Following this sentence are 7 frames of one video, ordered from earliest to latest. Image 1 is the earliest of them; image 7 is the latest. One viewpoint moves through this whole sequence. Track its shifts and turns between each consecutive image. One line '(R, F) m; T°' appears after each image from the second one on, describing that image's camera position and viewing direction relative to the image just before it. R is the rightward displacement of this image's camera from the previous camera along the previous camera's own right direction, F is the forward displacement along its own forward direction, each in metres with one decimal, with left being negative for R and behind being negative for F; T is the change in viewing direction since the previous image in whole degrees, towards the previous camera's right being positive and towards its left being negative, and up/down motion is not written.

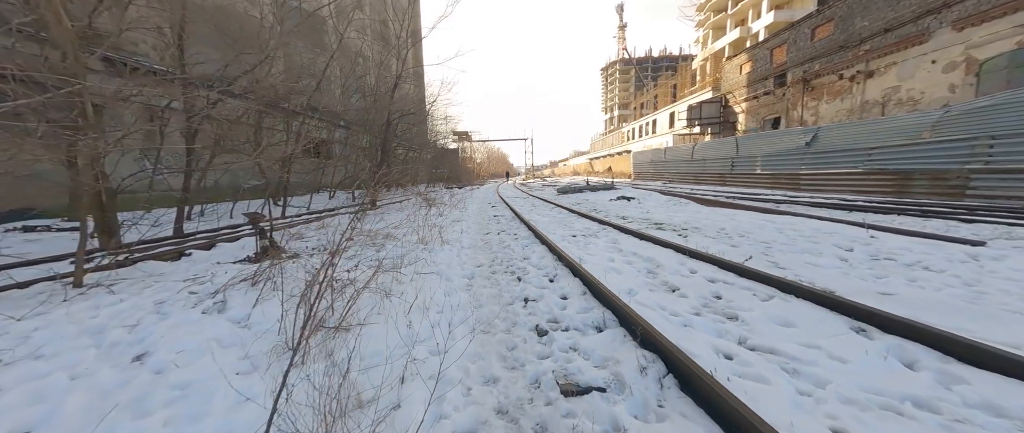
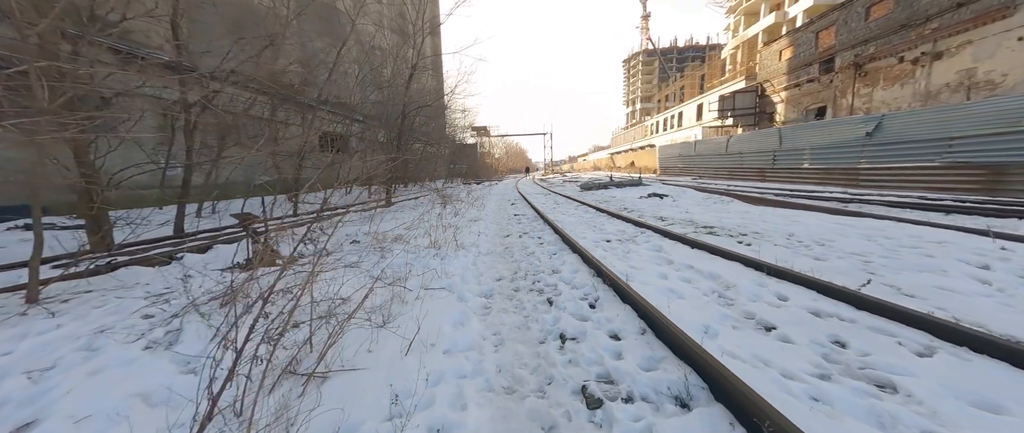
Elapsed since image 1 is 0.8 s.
(-0.1, +0.9) m; -3°
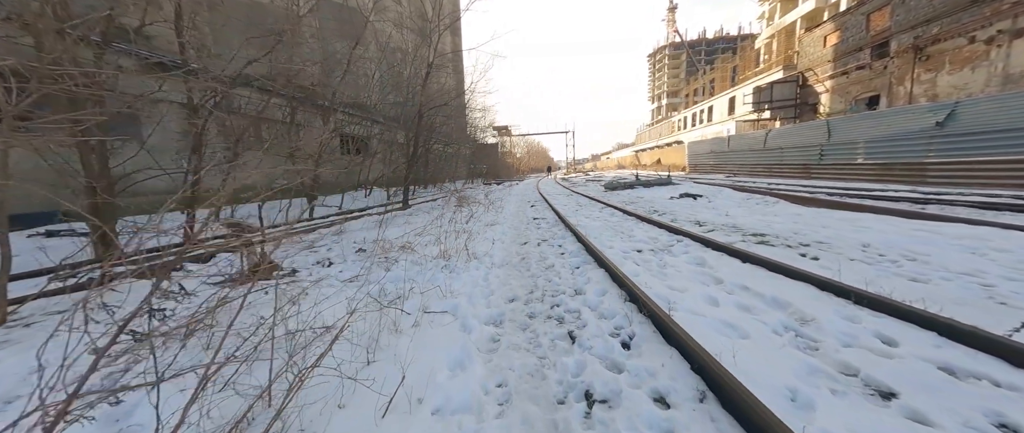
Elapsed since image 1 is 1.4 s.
(+0.1, +0.6) m; -4°
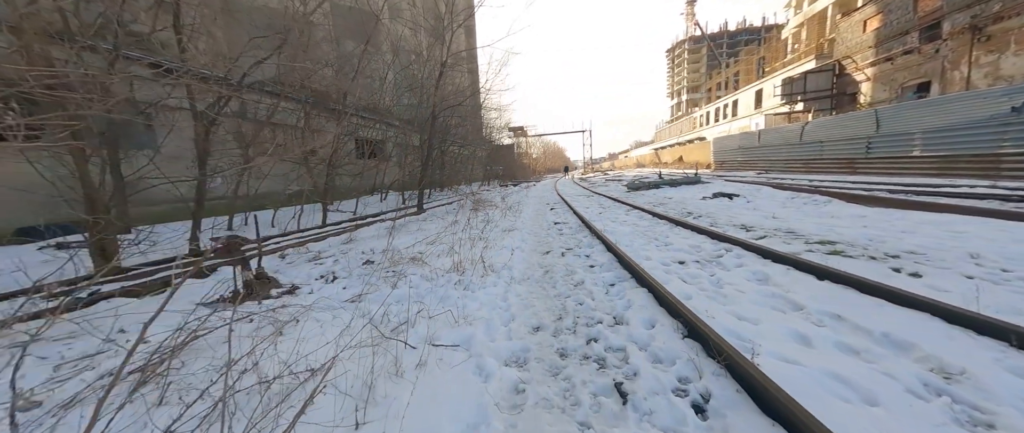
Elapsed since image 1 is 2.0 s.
(-0.1, +0.6) m; -3°
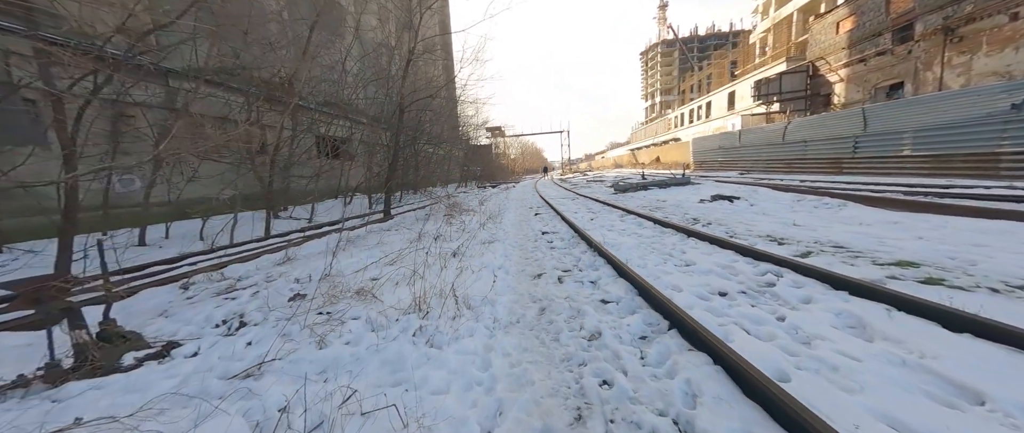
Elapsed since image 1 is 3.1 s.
(0.0, +1.2) m; +4°
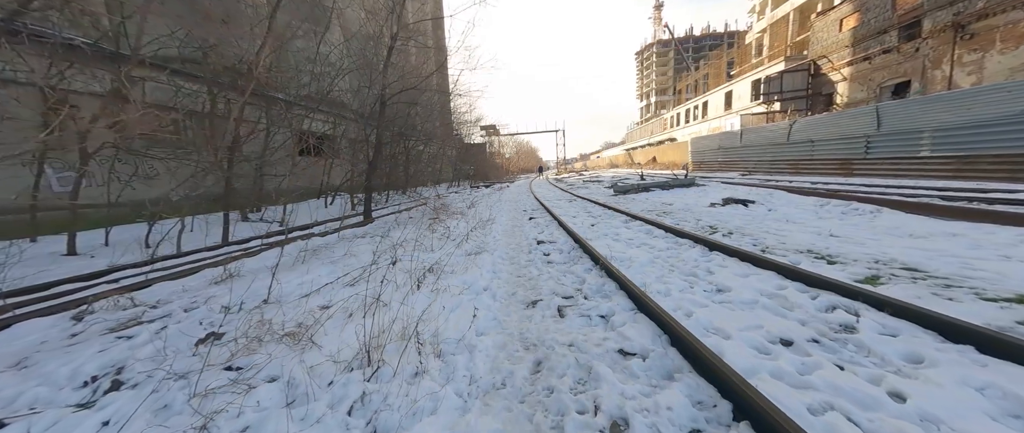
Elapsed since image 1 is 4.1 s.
(+0.1, +0.9) m; +1°
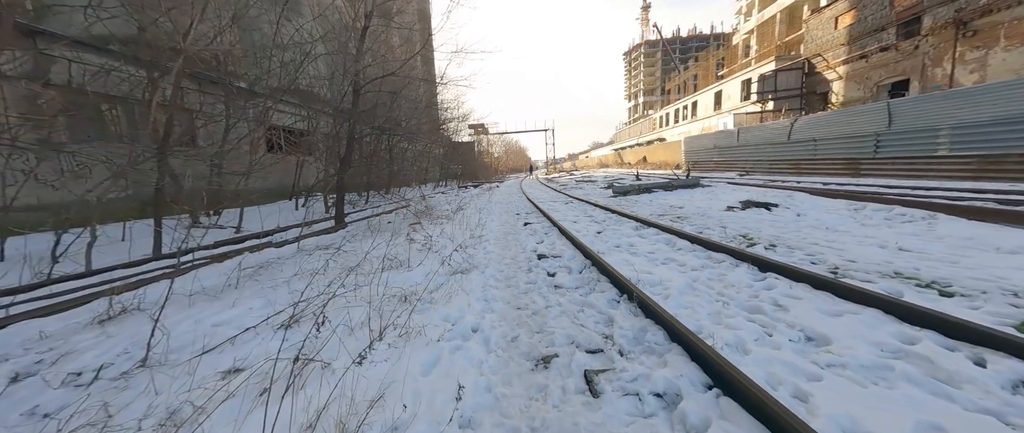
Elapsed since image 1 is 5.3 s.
(-0.1, +1.1) m; +2°
